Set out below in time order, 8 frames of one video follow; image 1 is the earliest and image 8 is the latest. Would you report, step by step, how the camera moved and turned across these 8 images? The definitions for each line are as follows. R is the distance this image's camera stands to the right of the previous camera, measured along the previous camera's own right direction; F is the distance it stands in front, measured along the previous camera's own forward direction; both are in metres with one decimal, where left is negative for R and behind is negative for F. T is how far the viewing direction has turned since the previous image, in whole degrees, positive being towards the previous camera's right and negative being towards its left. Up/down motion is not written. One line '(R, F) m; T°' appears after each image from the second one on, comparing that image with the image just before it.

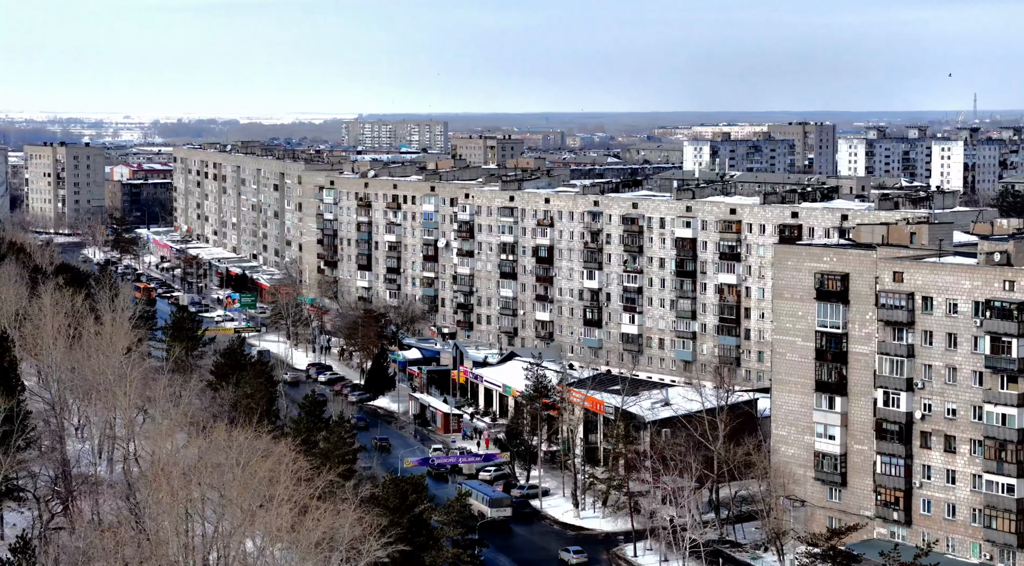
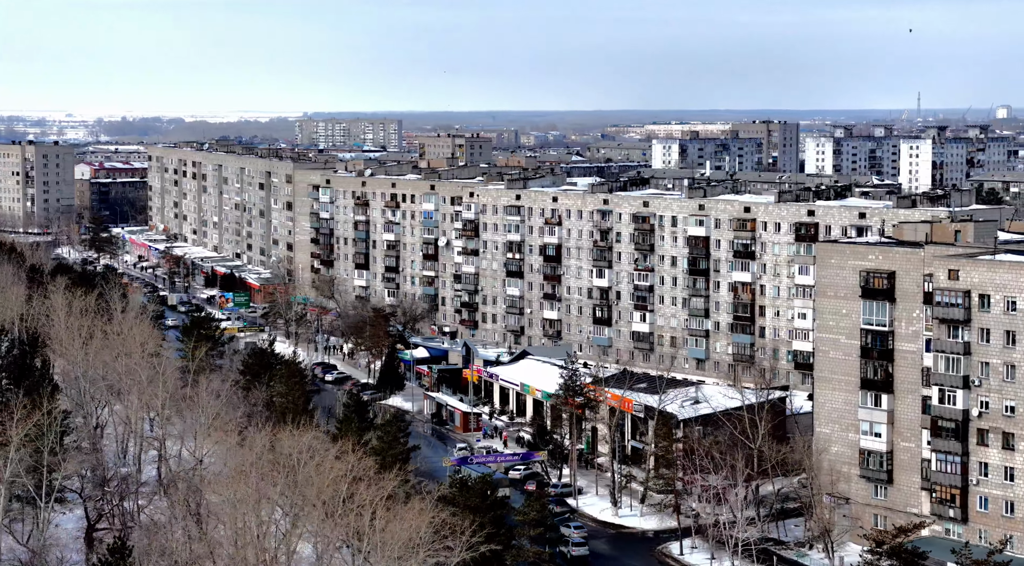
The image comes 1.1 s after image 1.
(-1.3, 0.0) m; +1°
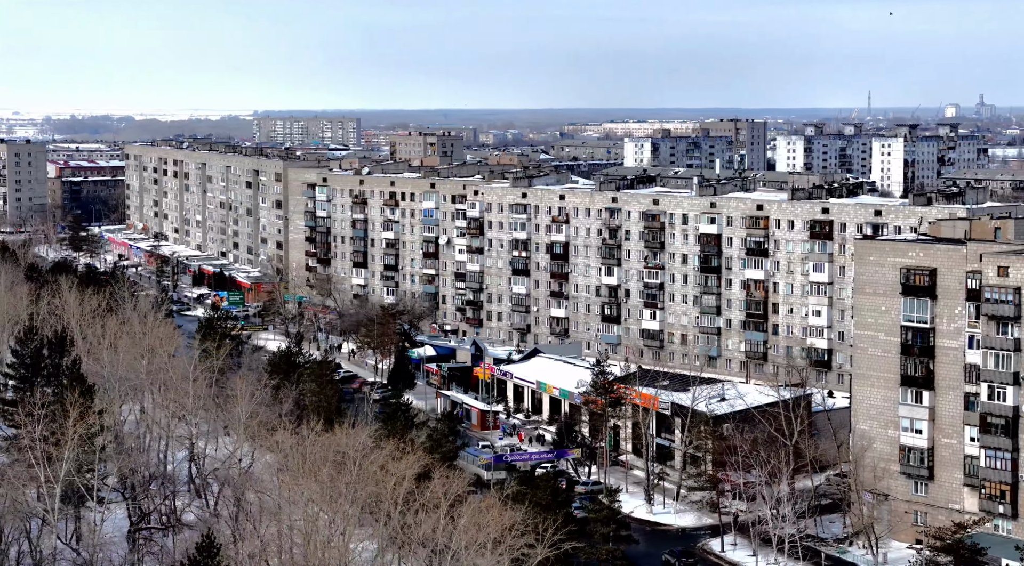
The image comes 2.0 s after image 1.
(-1.1, 0.0) m; 0°
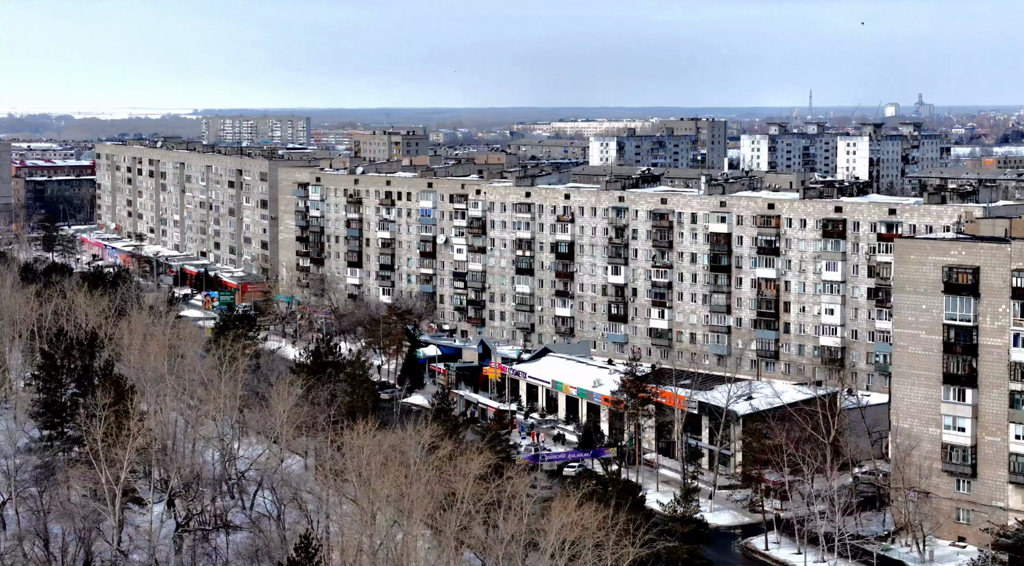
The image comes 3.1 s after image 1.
(-1.3, 0.0) m; +1°
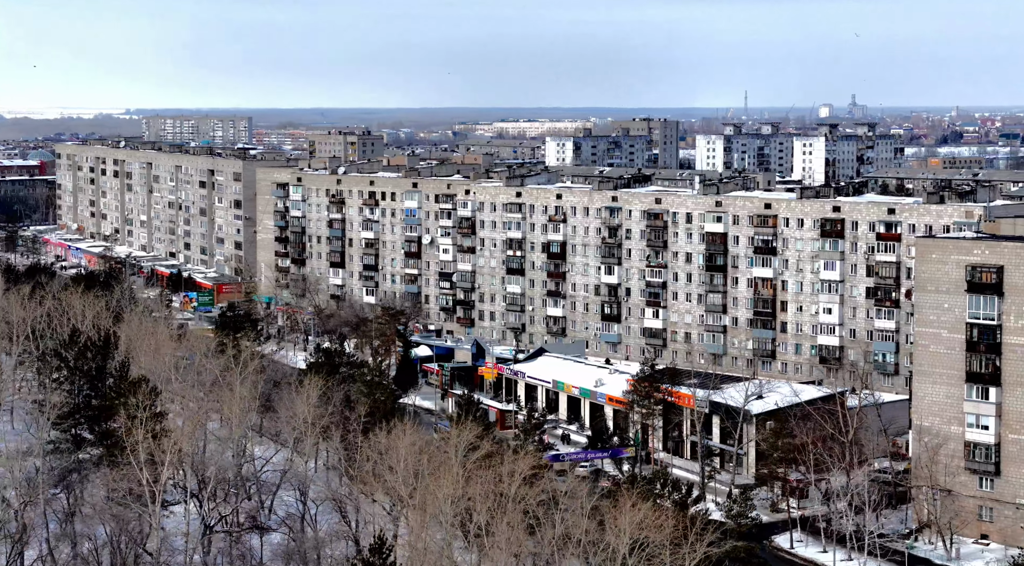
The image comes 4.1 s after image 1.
(-1.2, 0.0) m; +1°
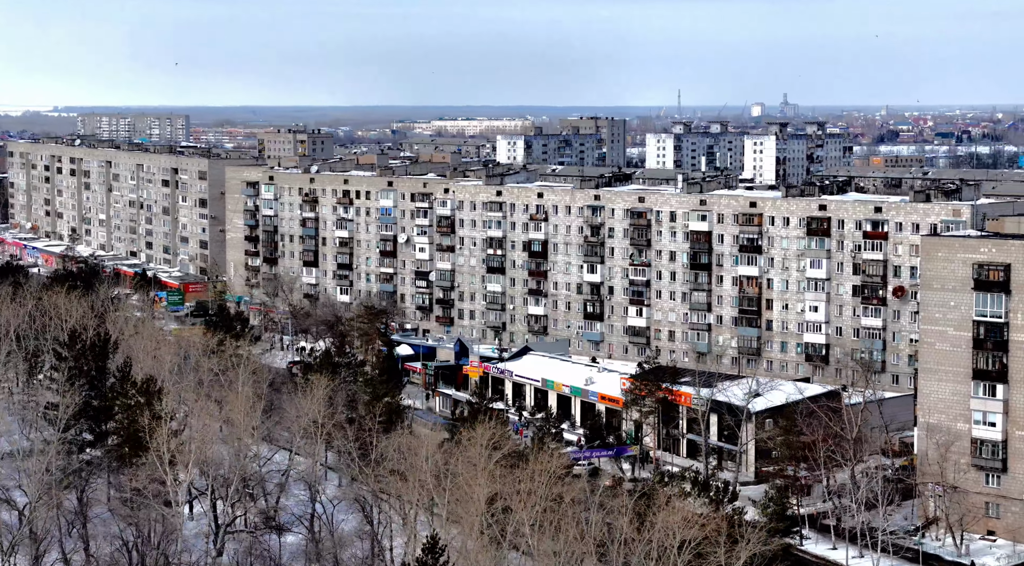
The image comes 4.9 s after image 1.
(-1.0, 0.0) m; +1°
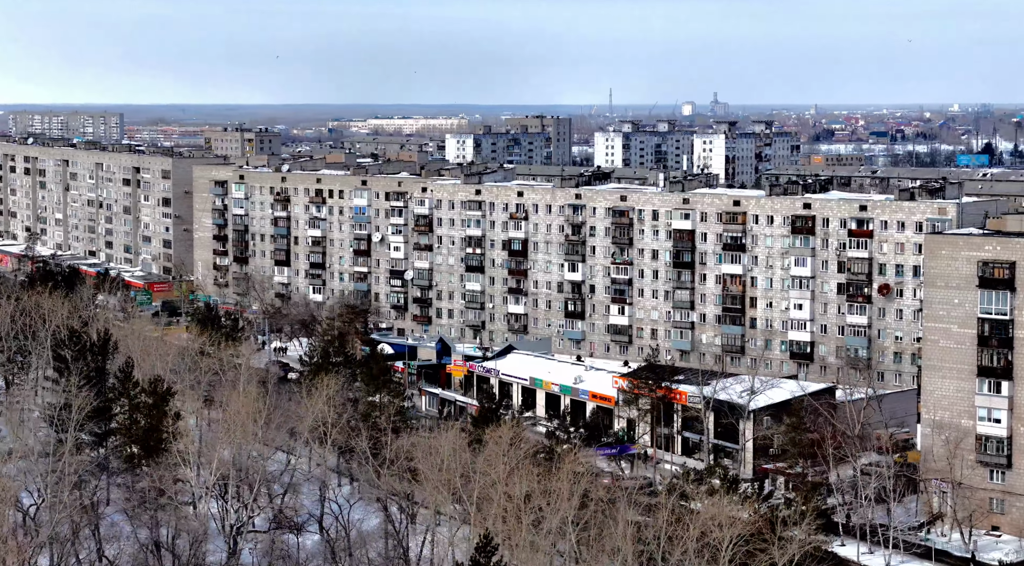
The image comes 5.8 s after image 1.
(-1.0, 0.0) m; +1°
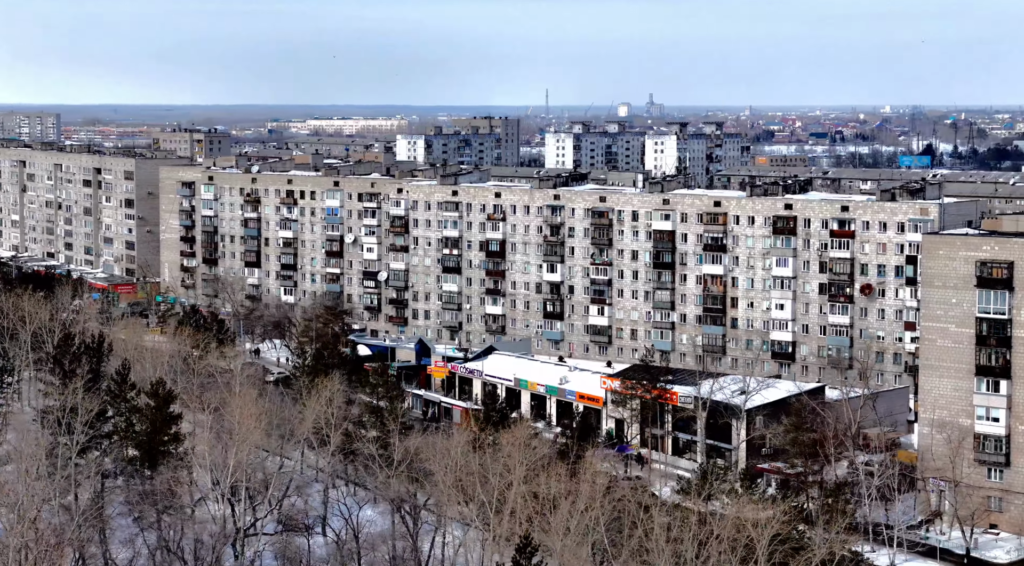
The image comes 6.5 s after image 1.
(-0.8, 0.0) m; +1°
